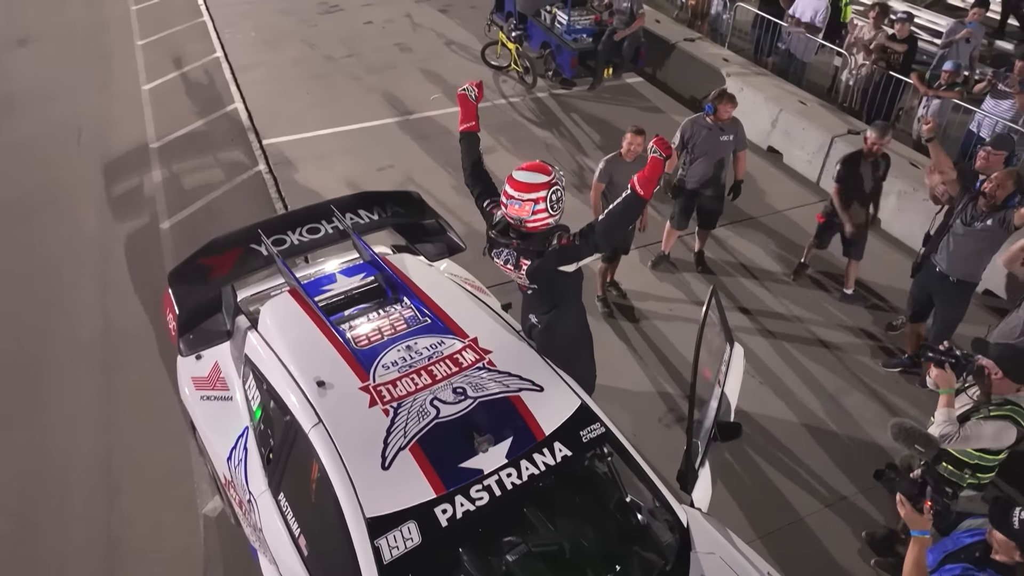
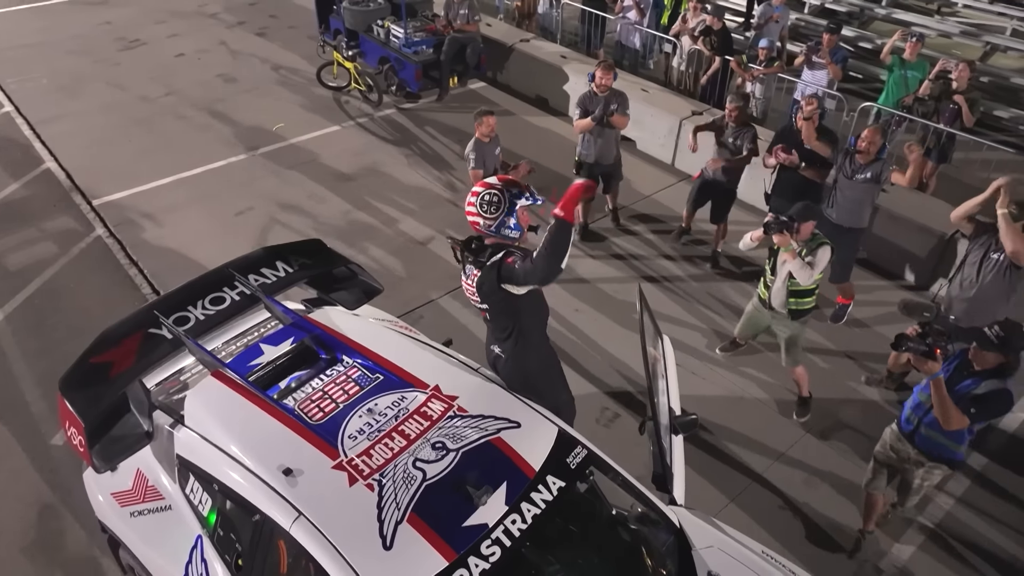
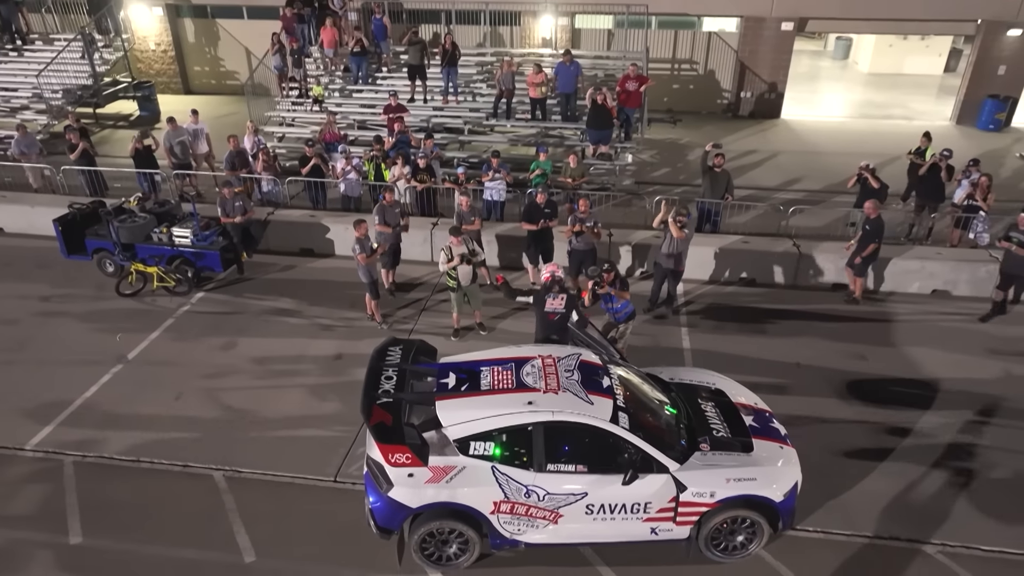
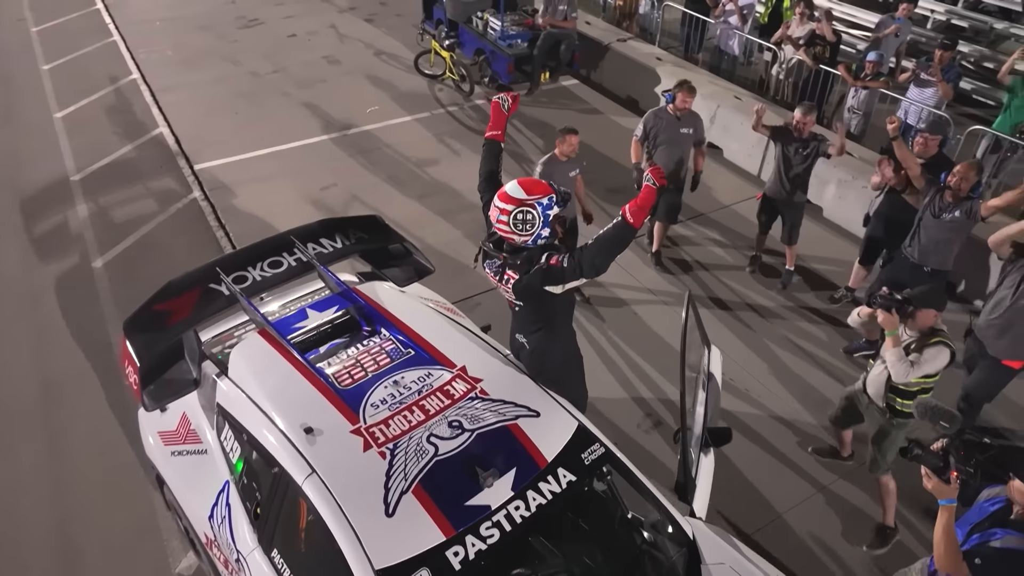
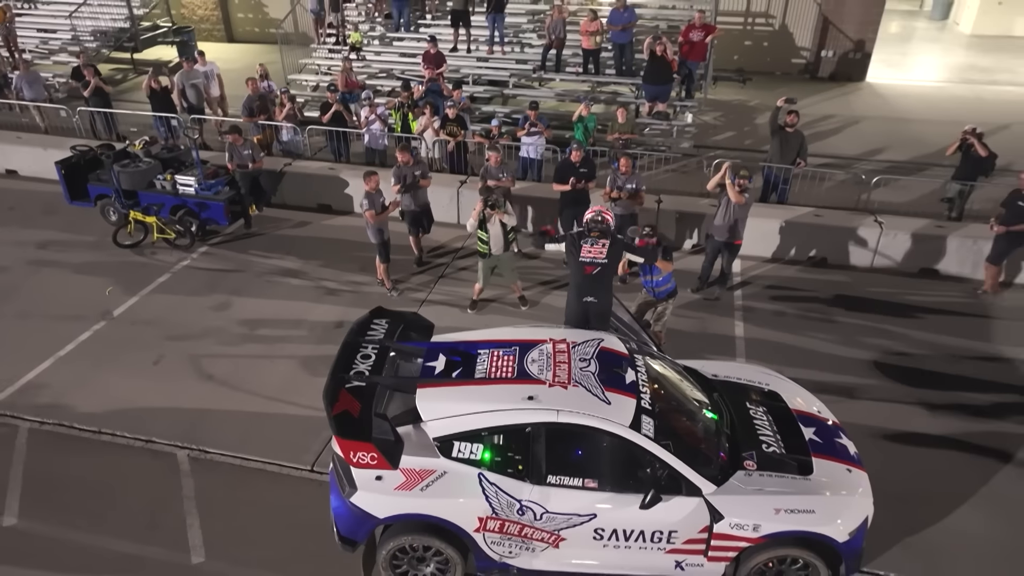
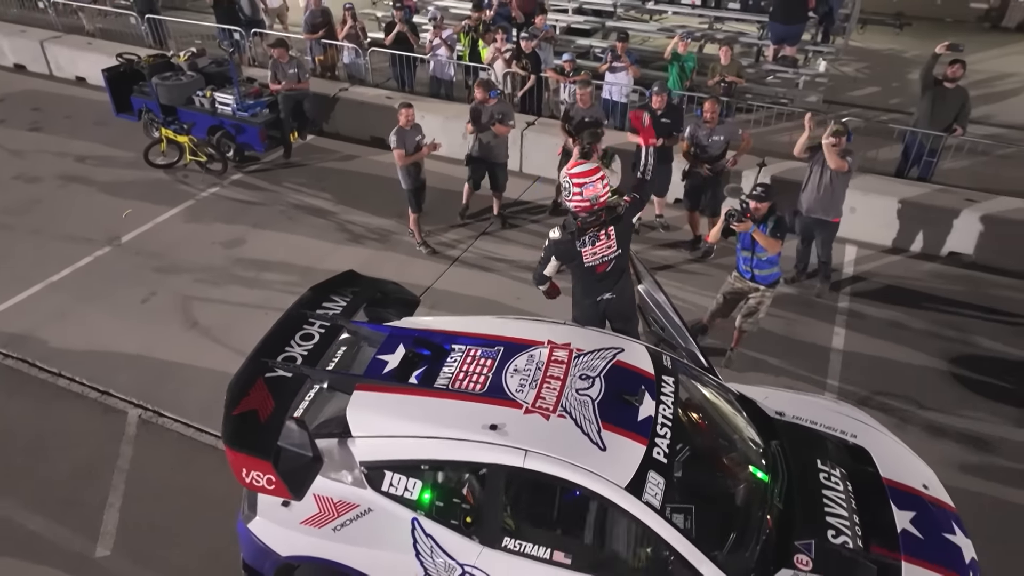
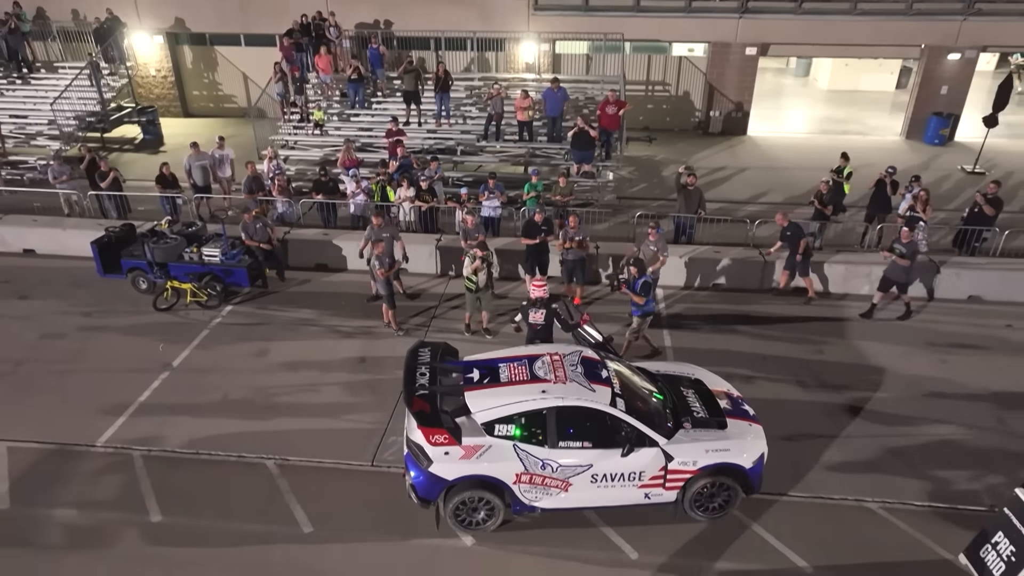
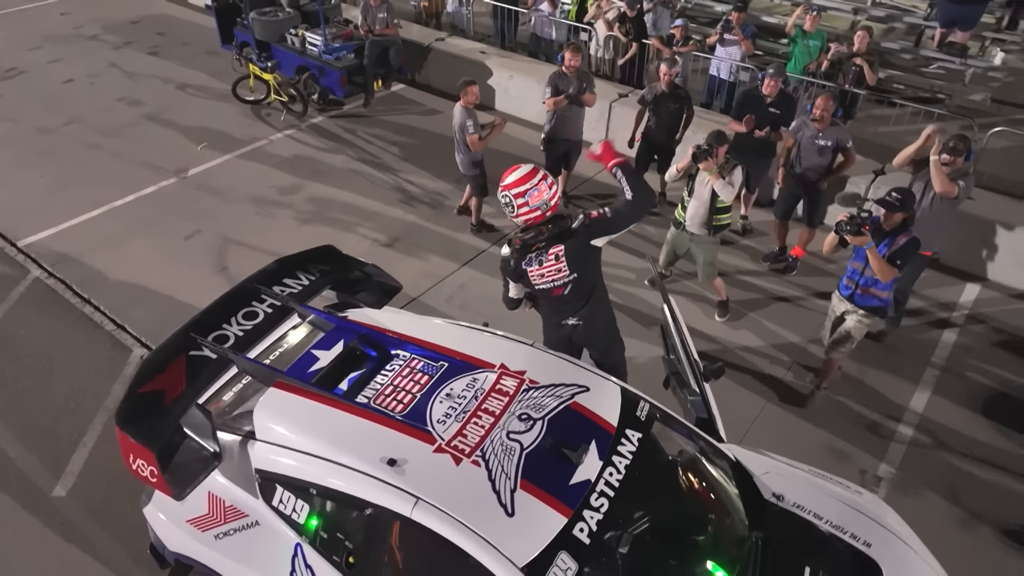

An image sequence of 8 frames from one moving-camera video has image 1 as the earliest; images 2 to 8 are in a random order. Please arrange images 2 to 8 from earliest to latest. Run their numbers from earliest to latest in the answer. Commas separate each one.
4, 2, 8, 6, 5, 3, 7
